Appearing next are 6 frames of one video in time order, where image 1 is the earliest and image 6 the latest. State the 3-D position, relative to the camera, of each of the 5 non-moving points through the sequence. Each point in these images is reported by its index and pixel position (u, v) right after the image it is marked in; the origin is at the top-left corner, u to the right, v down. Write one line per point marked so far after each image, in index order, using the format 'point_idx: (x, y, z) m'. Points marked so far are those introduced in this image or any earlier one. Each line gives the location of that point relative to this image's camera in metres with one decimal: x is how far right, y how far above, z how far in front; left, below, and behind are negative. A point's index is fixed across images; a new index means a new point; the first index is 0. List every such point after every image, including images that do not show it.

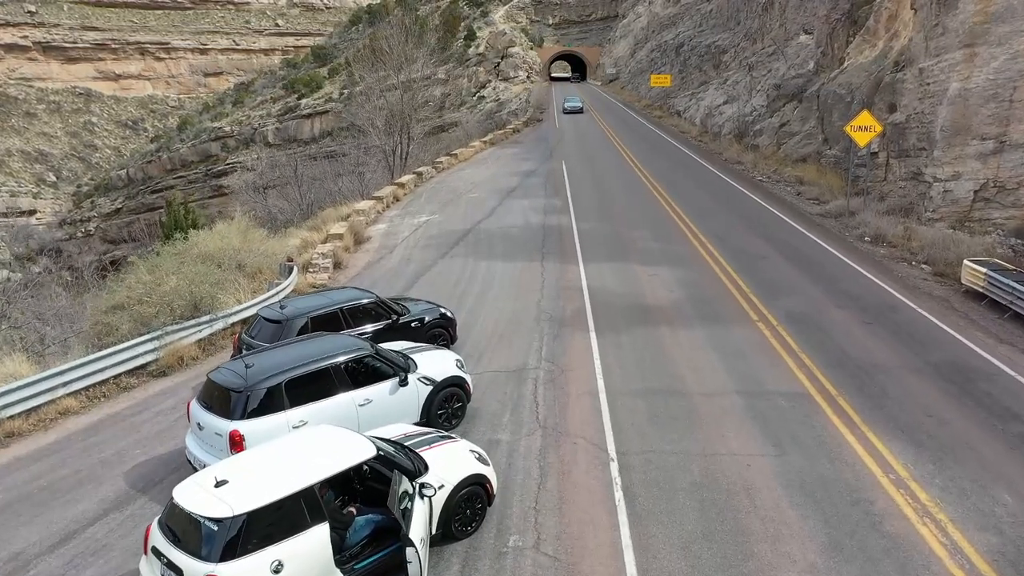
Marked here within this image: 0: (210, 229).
0: (-7.9, +1.5, +17.8) m
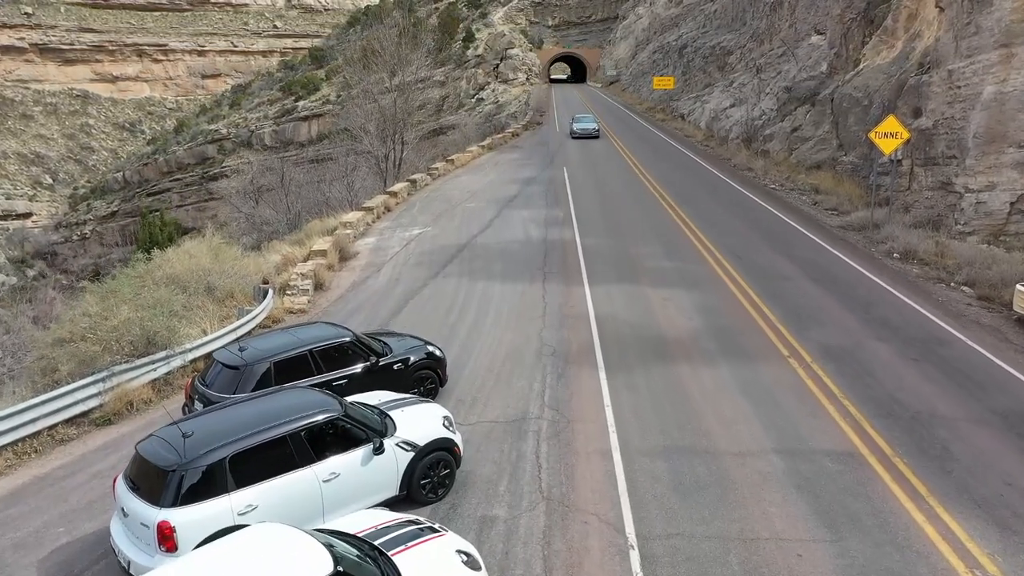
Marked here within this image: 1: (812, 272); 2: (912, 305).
0: (-7.9, +1.0, +16.4) m
1: (+6.6, +0.3, +14.9) m
2: (+7.7, -0.3, +13.1) m
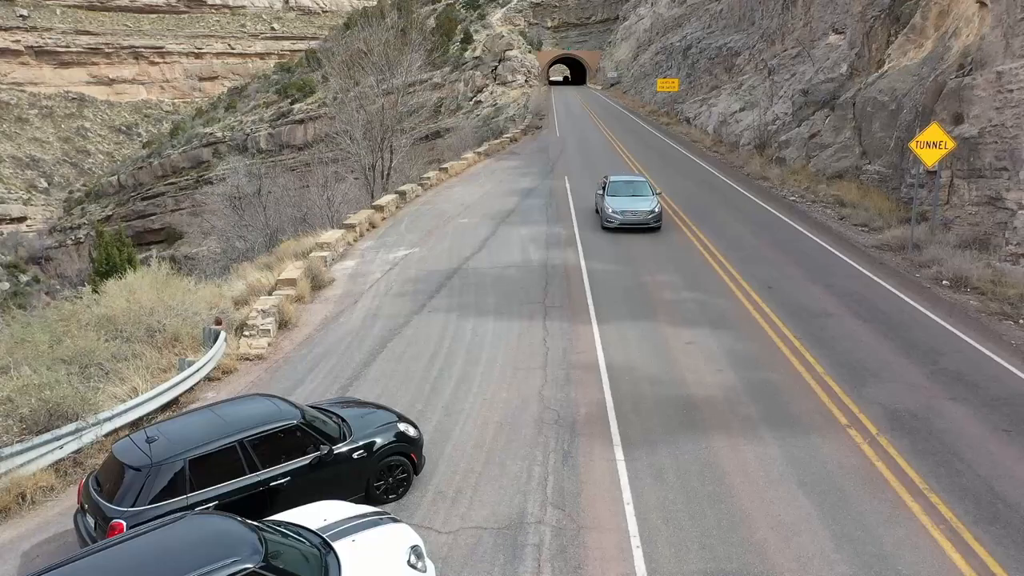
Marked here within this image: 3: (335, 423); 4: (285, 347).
0: (-8.0, +0.3, +14.3) m
1: (+6.6, -0.4, +12.9) m
2: (+7.6, -1.0, +11.0) m
3: (-2.0, -1.5, +7.5) m
4: (-4.0, -1.0, +11.9) m
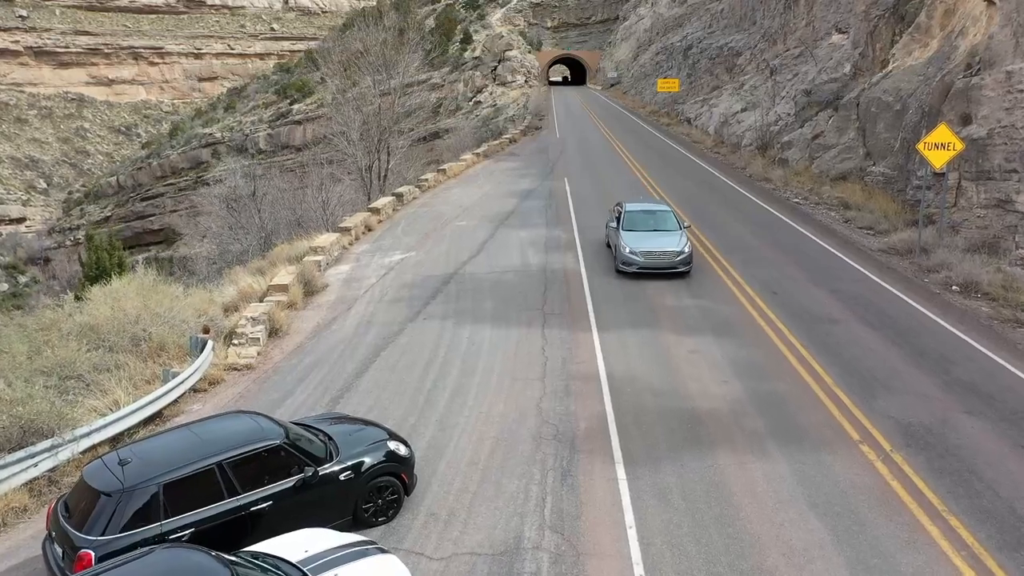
0: (-8.0, +0.2, +14.0) m
1: (+6.5, -0.5, +12.5) m
2: (+7.6, -1.1, +10.6) m
3: (-2.0, -1.6, +7.1) m
4: (-4.0, -1.2, +11.5) m
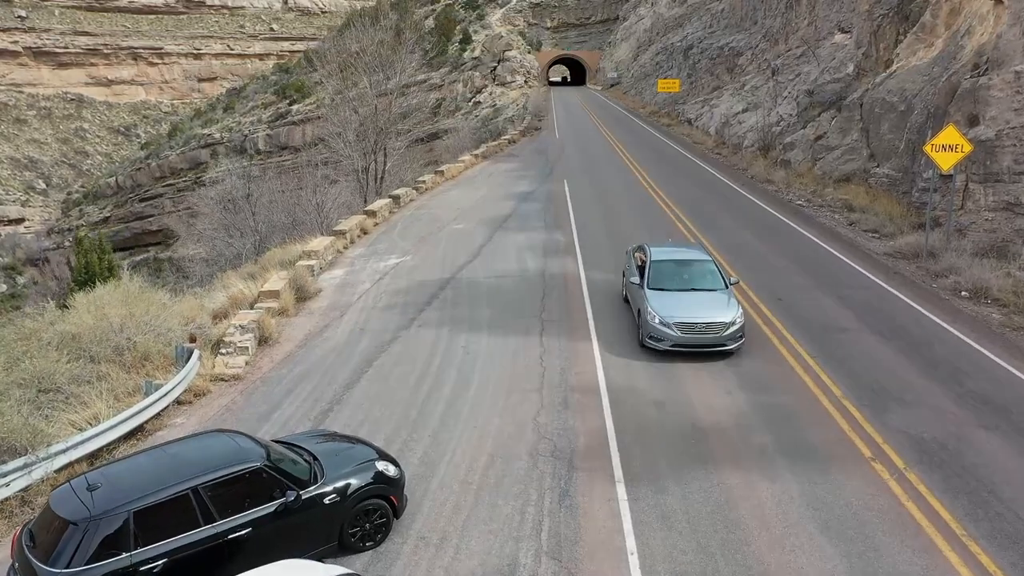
0: (-8.1, 0.0, +13.6) m
1: (+6.5, -0.6, +12.1) m
2: (+7.5, -1.2, +10.3) m
3: (-2.1, -1.7, +6.8) m
4: (-4.1, -1.3, +11.2) m
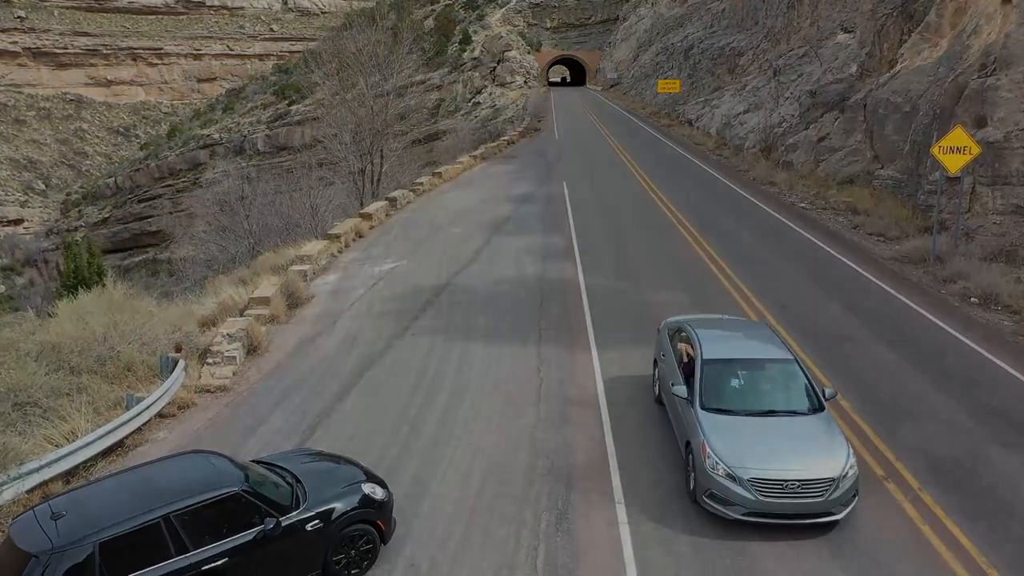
0: (-8.1, -0.1, +13.2) m
1: (+6.4, -0.7, +11.8) m
2: (+7.5, -1.4, +9.9) m
3: (-2.1, -1.9, +6.4) m
4: (-4.1, -1.4, +10.8) m
